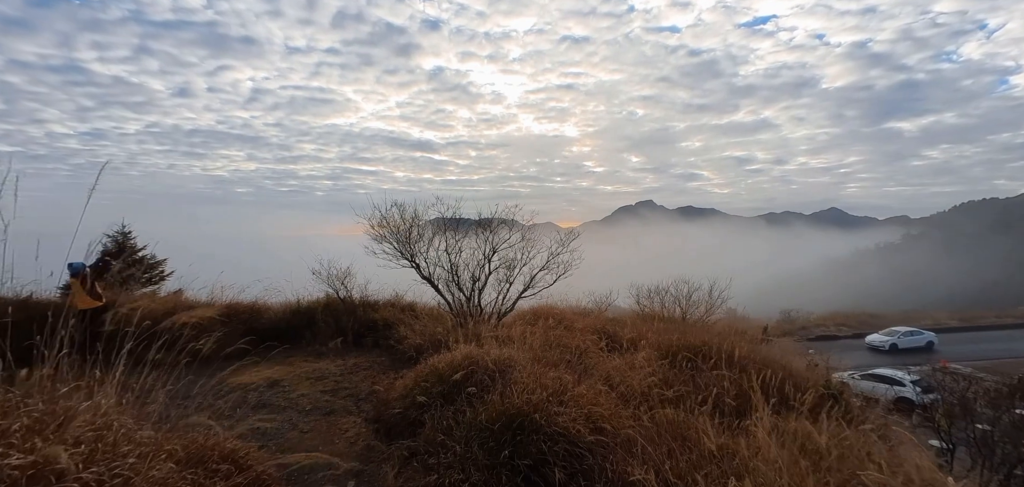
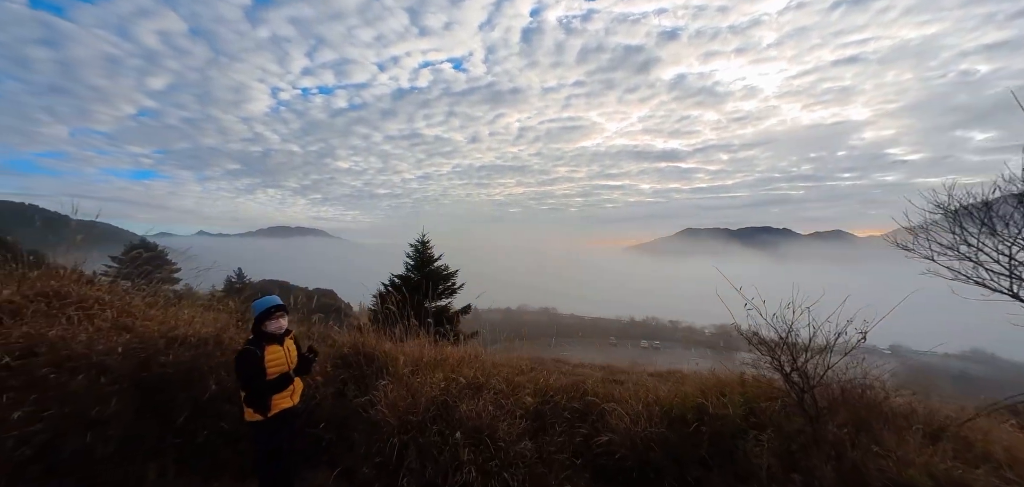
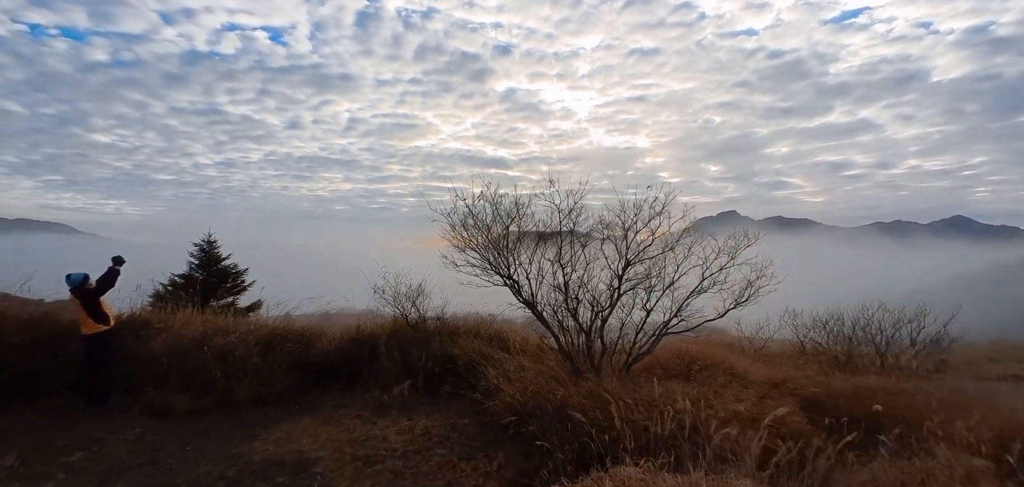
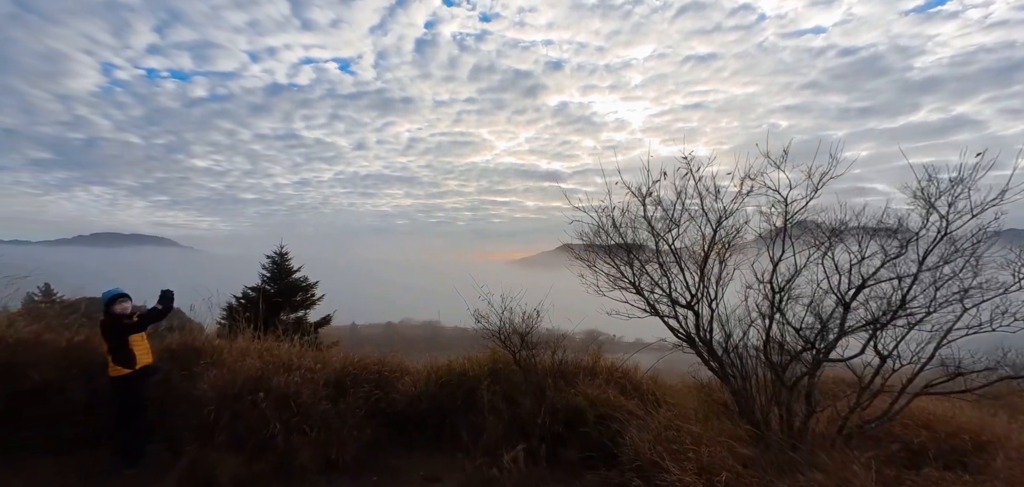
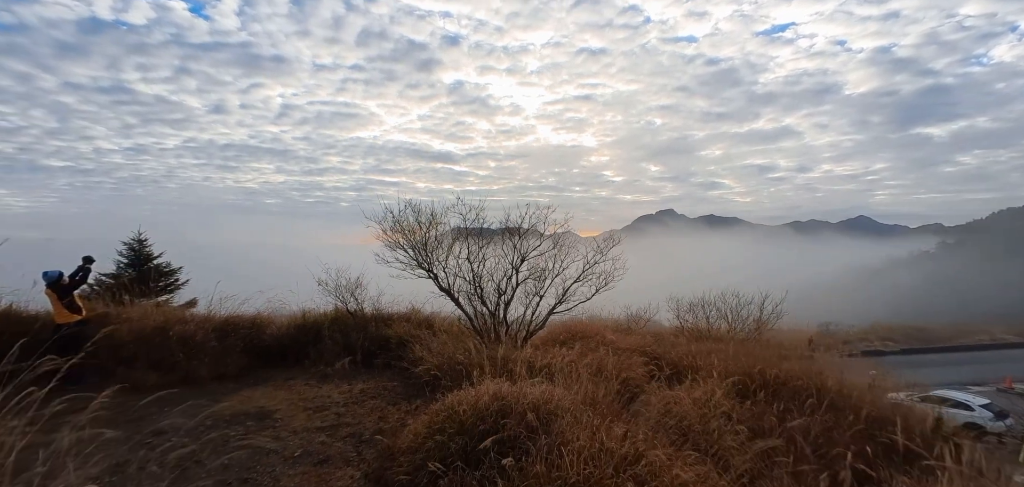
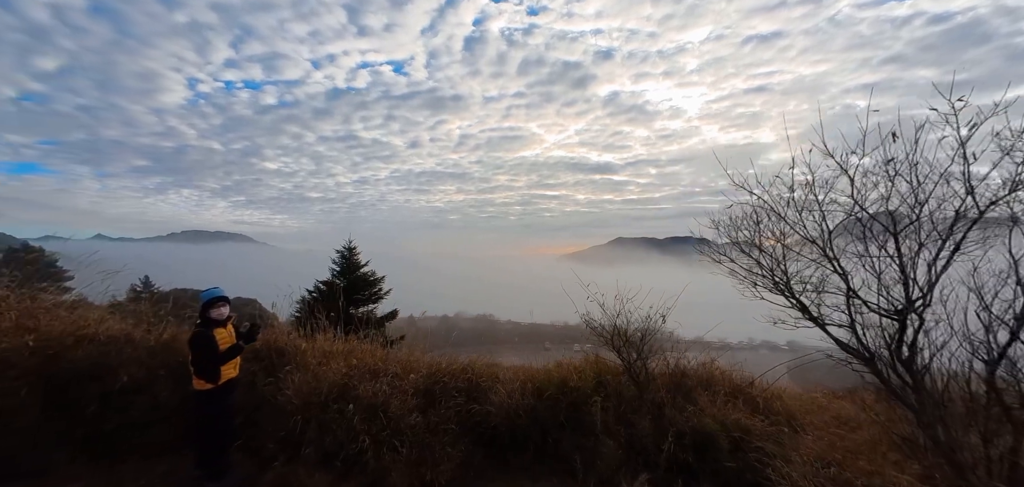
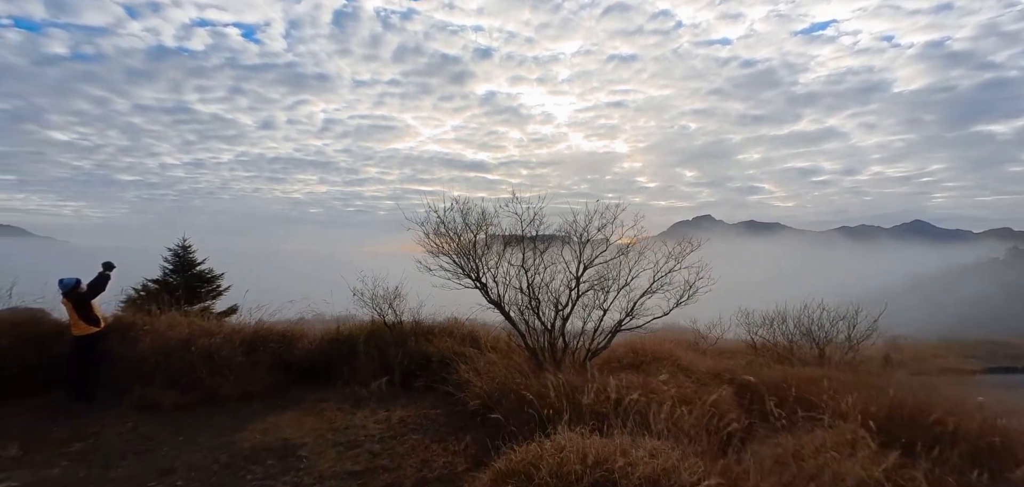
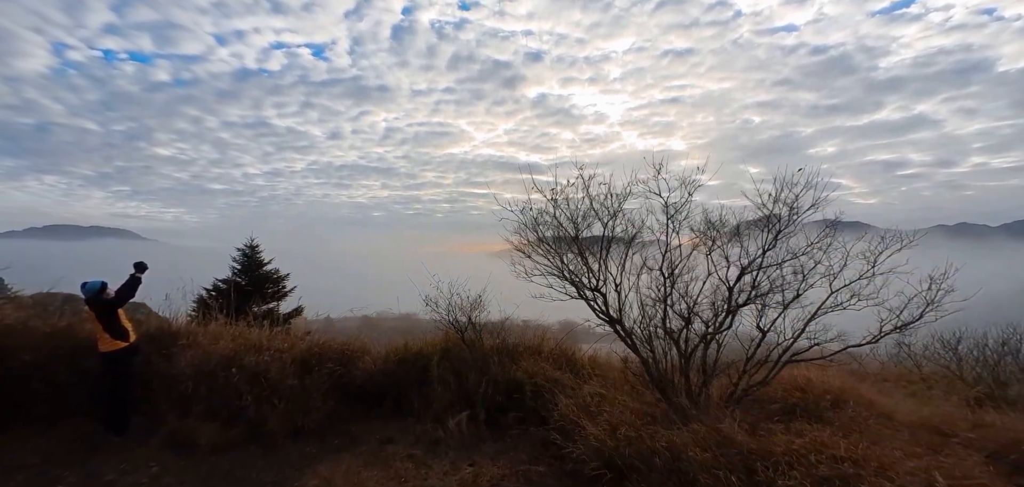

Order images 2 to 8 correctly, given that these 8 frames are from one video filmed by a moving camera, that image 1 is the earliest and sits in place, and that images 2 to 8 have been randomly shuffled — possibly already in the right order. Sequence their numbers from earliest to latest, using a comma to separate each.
5, 7, 3, 8, 4, 6, 2
